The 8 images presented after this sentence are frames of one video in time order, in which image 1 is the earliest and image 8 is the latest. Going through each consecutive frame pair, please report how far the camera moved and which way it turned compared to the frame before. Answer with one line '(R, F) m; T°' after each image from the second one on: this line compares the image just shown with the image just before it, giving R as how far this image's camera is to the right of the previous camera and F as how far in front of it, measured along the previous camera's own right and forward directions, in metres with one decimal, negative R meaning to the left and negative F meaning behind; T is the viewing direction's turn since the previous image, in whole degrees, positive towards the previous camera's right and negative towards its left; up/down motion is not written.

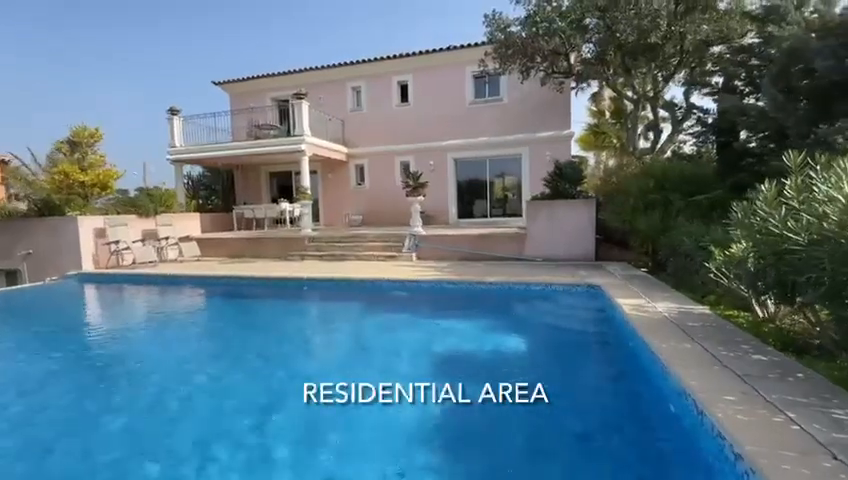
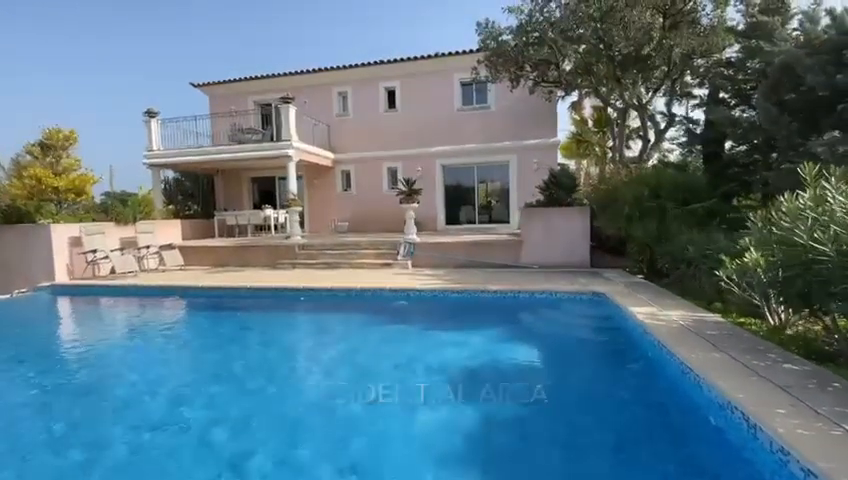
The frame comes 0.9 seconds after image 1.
(-0.6, +0.2) m; +3°
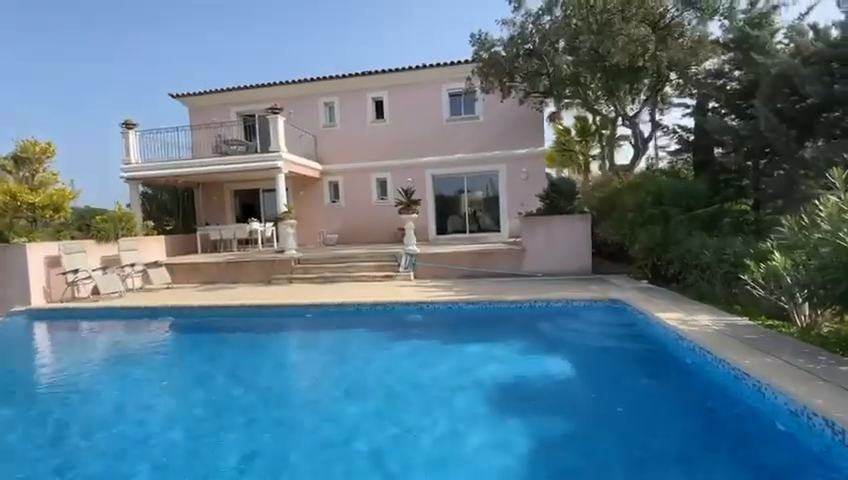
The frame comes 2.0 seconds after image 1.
(-0.9, +0.2) m; +4°
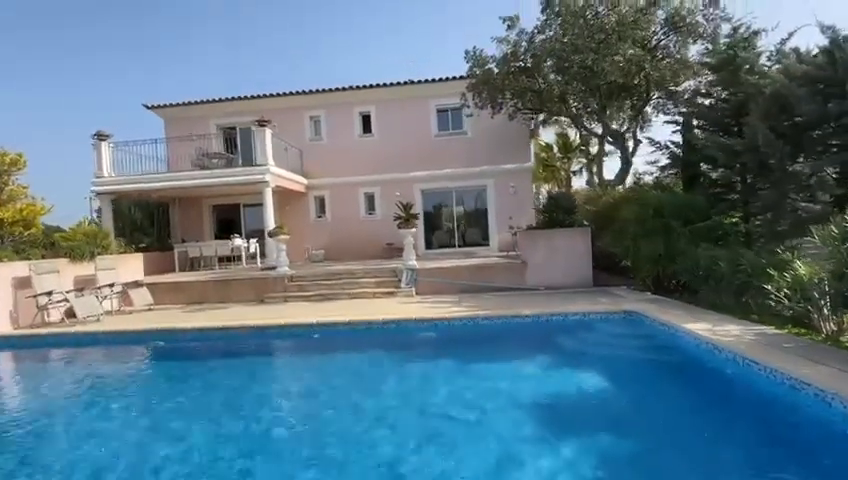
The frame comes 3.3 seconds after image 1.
(-1.0, +0.3) m; +4°
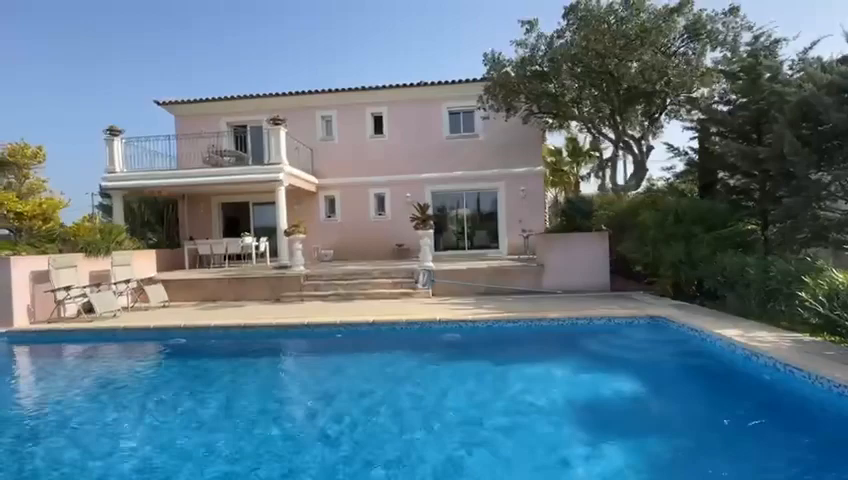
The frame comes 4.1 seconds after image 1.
(-0.6, 0.0) m; 0°
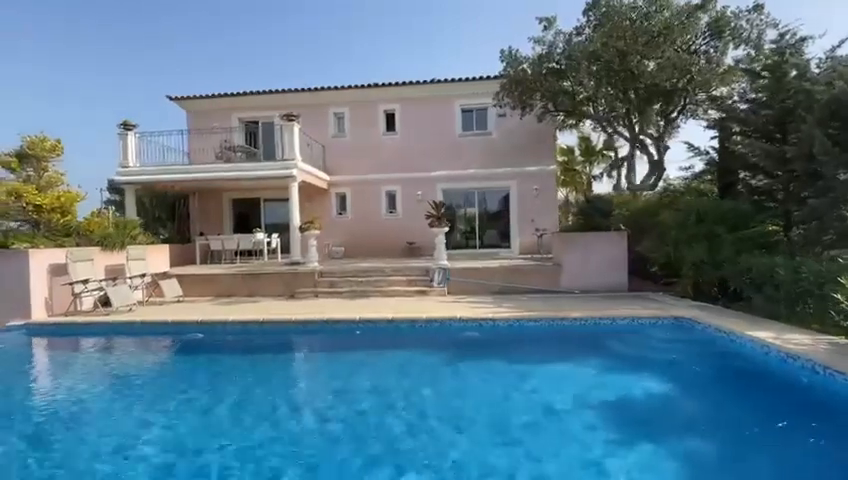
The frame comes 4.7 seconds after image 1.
(-0.4, +0.1) m; -1°
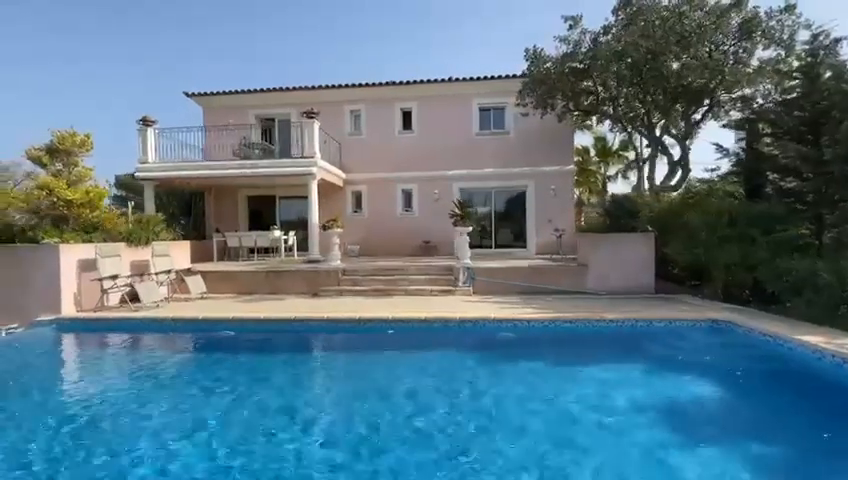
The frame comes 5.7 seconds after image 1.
(-0.7, +0.1) m; 0°
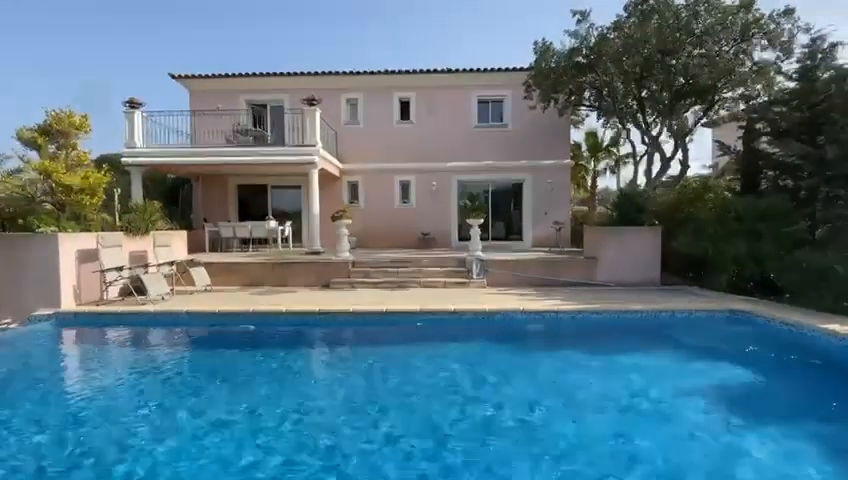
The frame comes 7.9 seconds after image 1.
(-1.3, +0.2) m; +4°
